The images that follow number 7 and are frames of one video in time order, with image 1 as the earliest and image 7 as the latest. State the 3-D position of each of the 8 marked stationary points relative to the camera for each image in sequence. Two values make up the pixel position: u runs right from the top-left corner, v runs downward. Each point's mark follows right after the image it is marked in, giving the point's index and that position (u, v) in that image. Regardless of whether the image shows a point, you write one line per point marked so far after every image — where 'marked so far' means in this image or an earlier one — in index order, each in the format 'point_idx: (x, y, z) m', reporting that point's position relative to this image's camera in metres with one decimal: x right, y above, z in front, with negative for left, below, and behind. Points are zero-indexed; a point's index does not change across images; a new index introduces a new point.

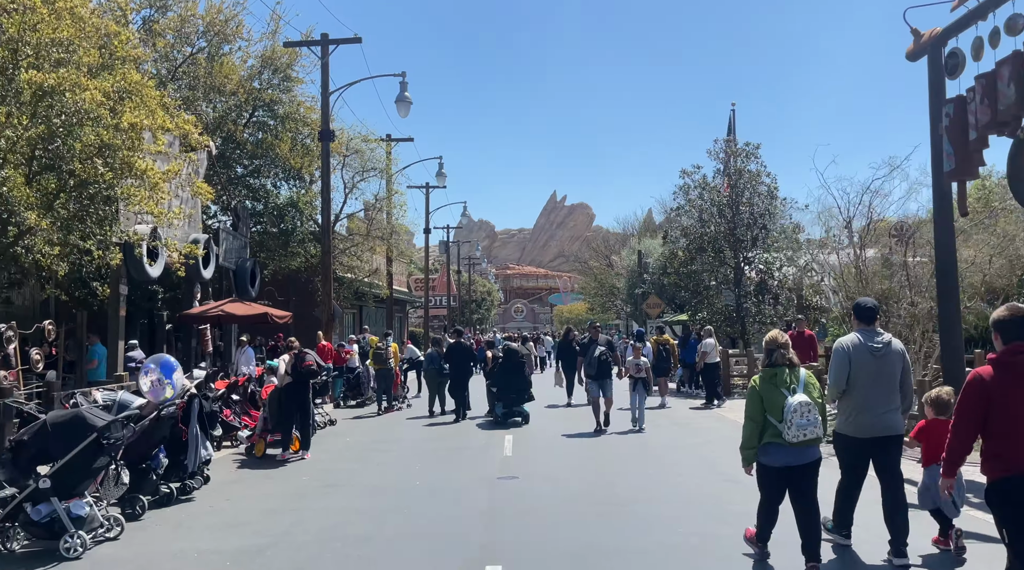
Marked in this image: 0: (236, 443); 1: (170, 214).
0: (-4.0, -2.3, +15.0) m
1: (-5.5, +1.2, +16.3) m
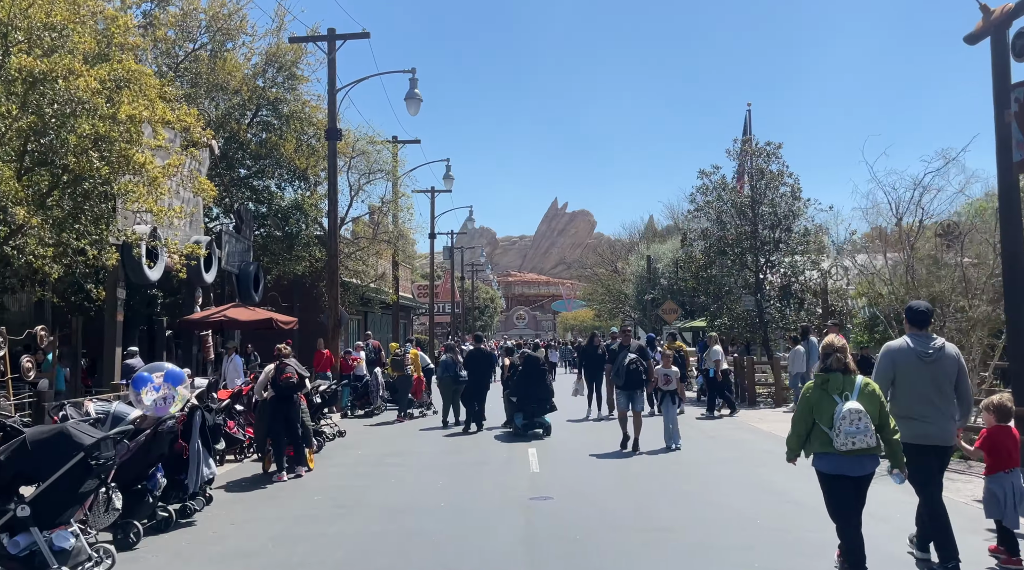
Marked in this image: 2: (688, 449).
0: (-3.7, -2.4, +14.0) m
1: (-5.2, +1.1, +15.4) m
2: (+2.3, -2.2, +13.5) m
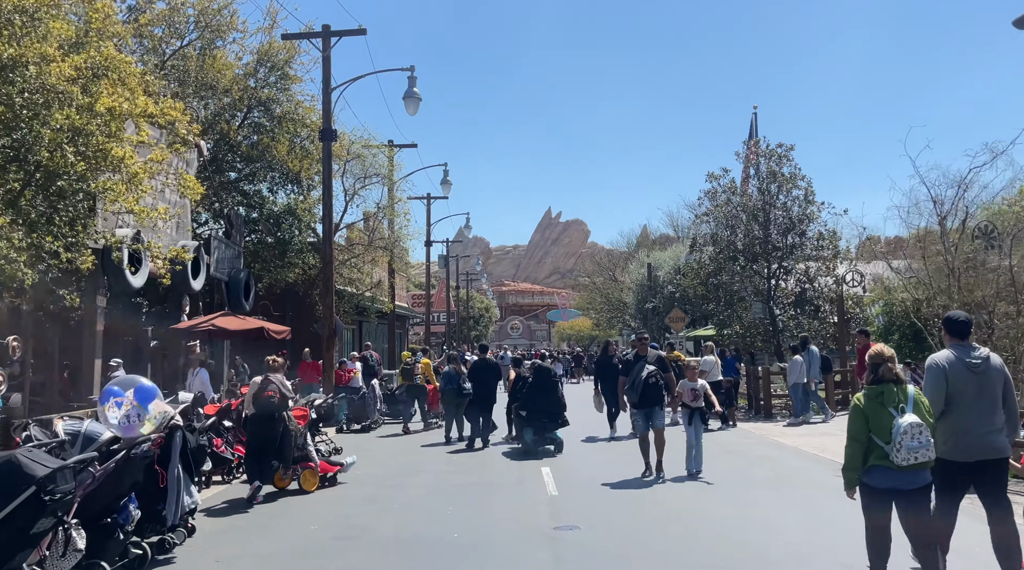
0: (-3.6, -2.4, +12.9) m
1: (-5.0, +1.0, +14.4) m
2: (+2.5, -2.2, +12.5) m
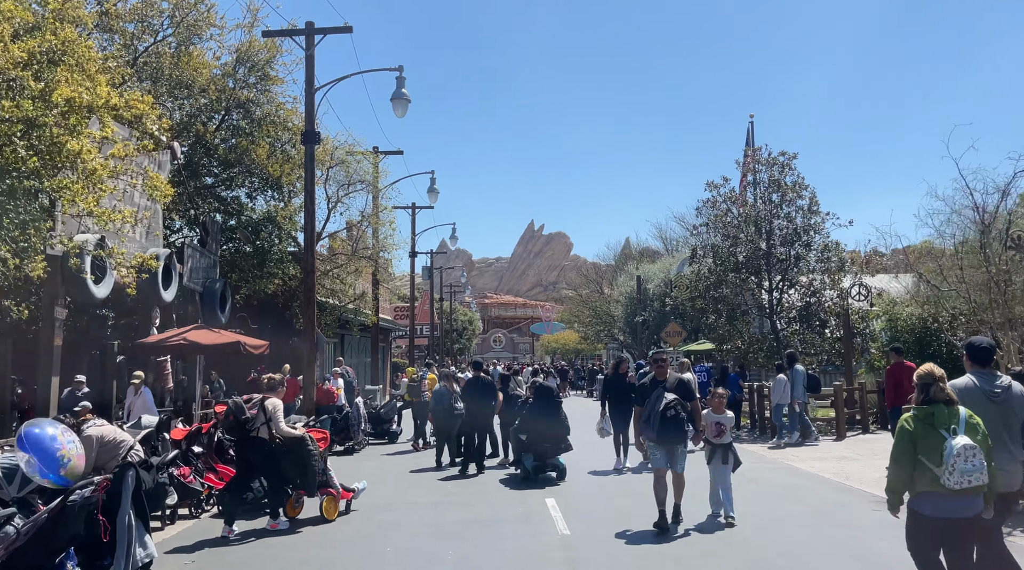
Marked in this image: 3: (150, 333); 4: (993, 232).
0: (-3.6, -2.6, +11.6) m
1: (-5.1, +0.9, +13.1) m
2: (+2.5, -2.4, +11.3) m
3: (-6.1, -0.8, +17.2) m
4: (+5.9, +0.7, +12.4) m
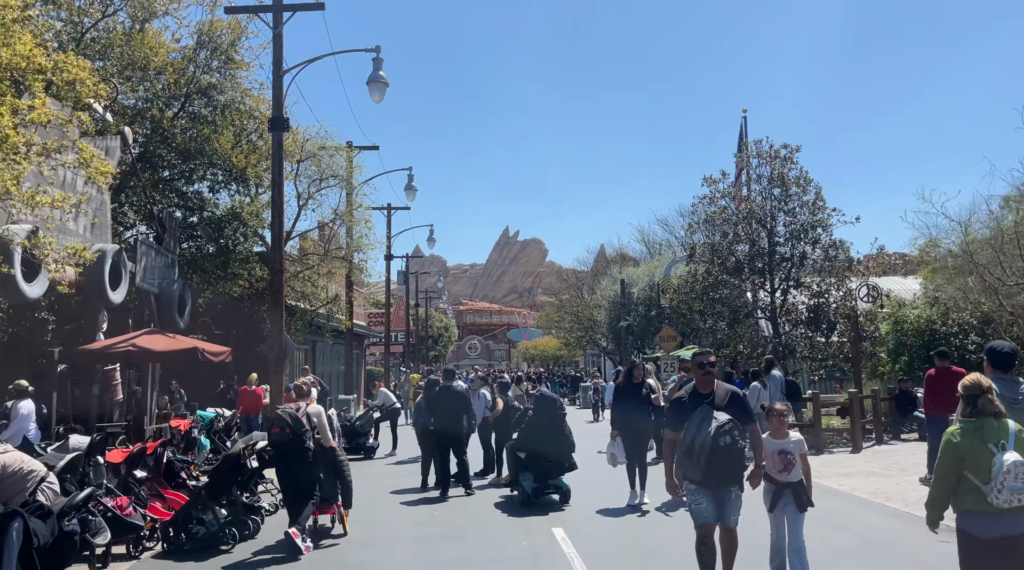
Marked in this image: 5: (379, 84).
0: (-3.6, -2.5, +9.8) m
1: (-5.1, +0.9, +11.2) m
2: (+2.5, -2.3, +9.7) m
3: (-6.2, -0.8, +15.3) m
4: (+5.9, +0.7, +10.8) m
5: (-2.5, +3.7, +19.0) m
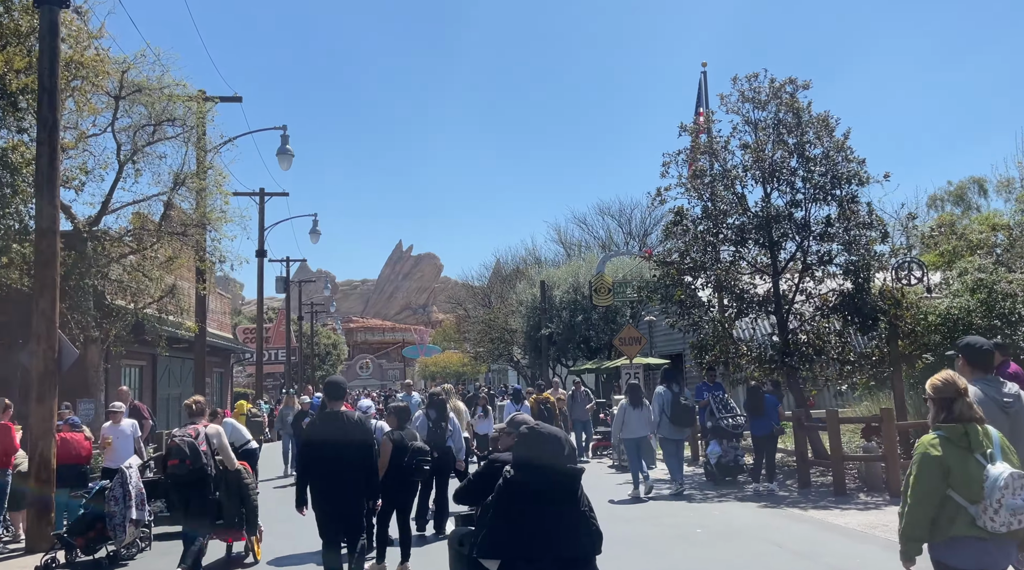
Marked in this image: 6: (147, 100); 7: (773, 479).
0: (-3.5, -2.0, +2.7) m
1: (-5.2, +1.4, +4.1) m
2: (+2.5, -1.7, +3.2) m
3: (-6.8, -0.4, +7.9) m
4: (+5.7, +1.3, +4.8) m
5: (-3.5, +4.1, +12.1) m
6: (-6.6, +3.3, +18.4) m
7: (+3.6, -2.7, +14.1) m
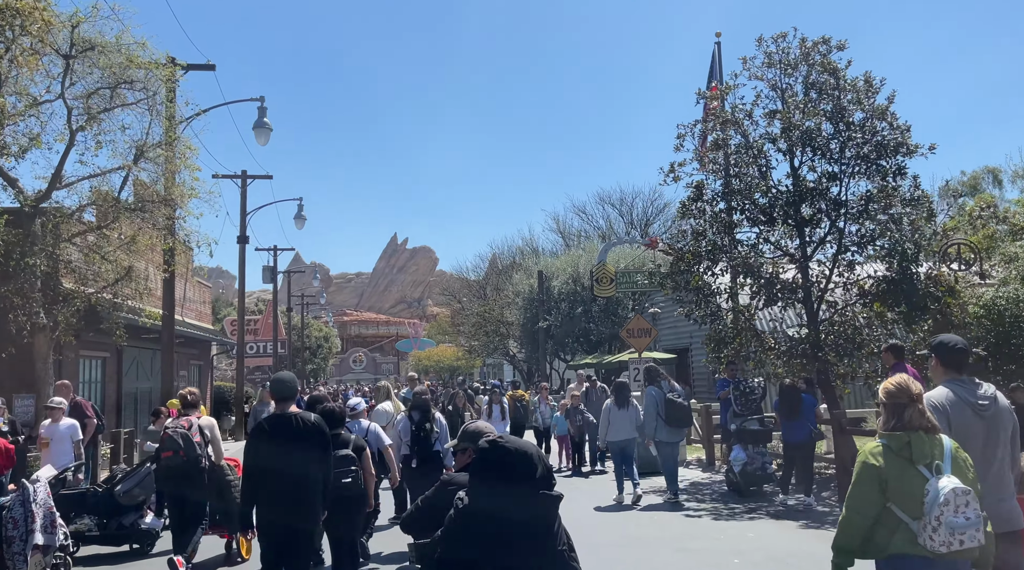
0: (-3.5, -1.8, +0.9) m
1: (-5.2, +1.6, +2.2) m
2: (+2.5, -1.6, +1.4) m
3: (-6.8, -0.2, +6.1) m
4: (+5.8, +1.5, +3.0) m
5: (-3.5, +4.3, +10.2) m
6: (-6.6, +3.6, +16.5) m
7: (+3.5, -2.5, +12.3) m
